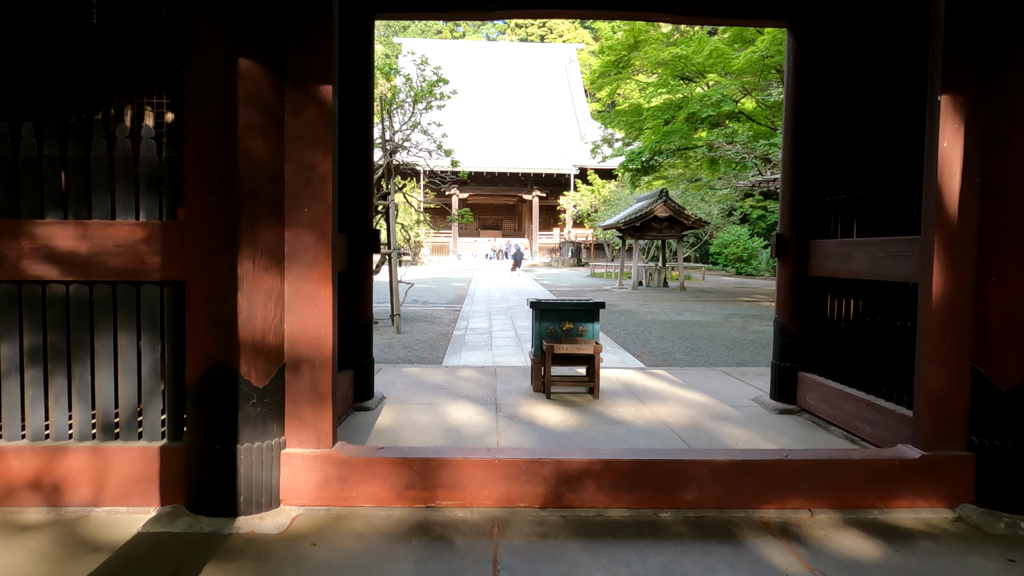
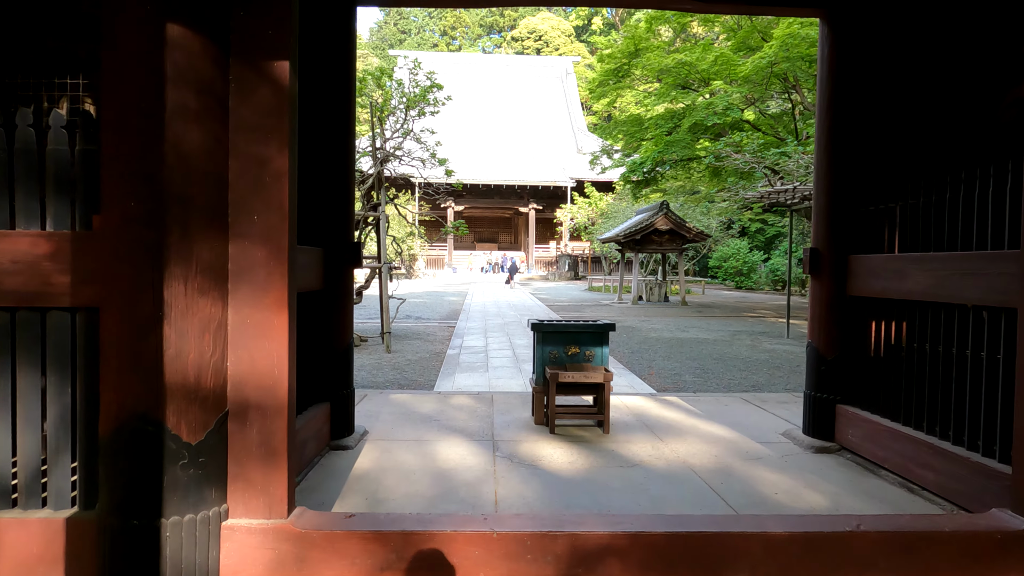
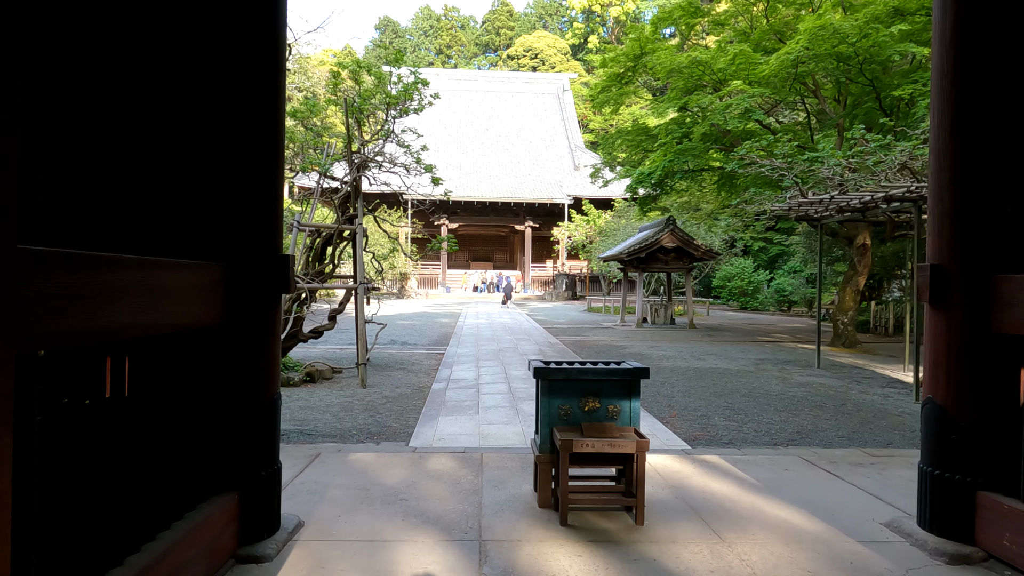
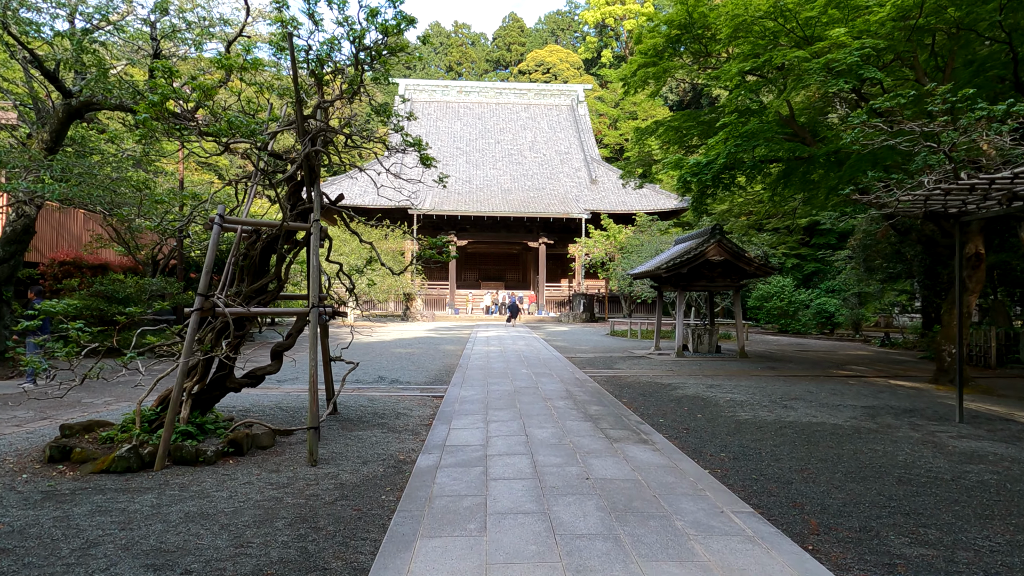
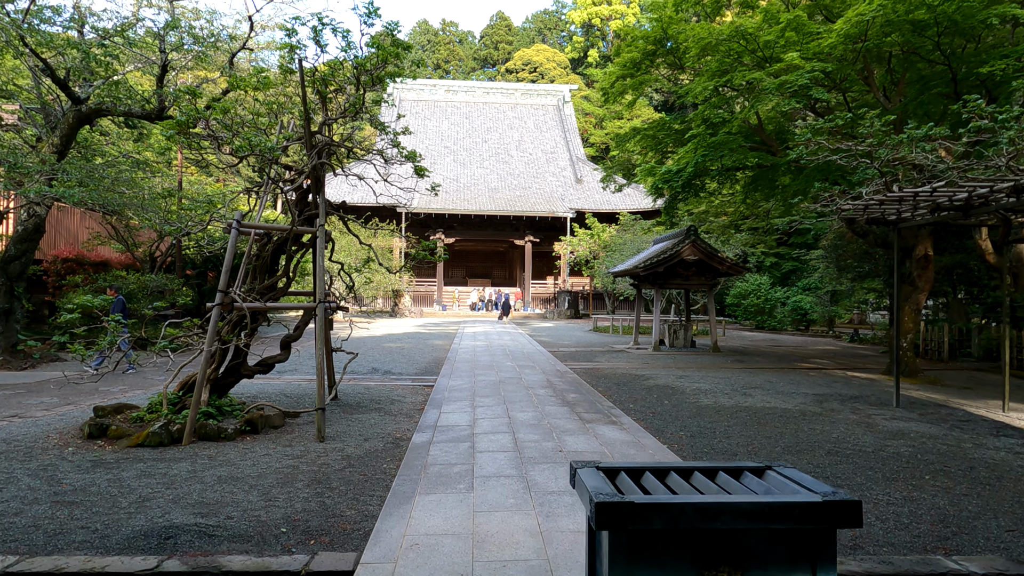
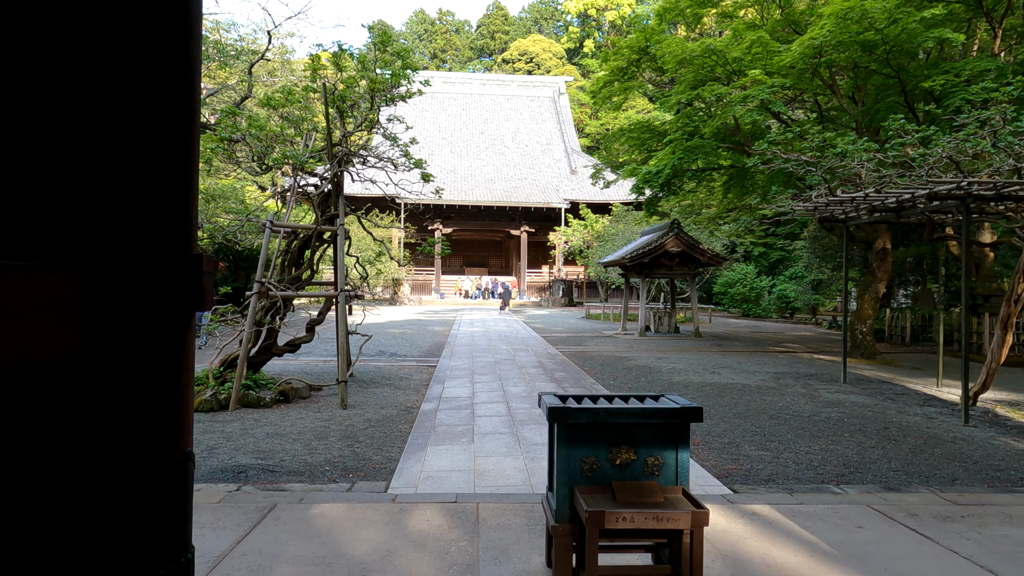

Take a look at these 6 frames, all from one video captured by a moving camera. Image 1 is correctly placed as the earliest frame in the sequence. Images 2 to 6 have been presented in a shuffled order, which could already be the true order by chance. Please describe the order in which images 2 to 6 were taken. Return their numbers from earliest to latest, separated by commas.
2, 3, 6, 5, 4
